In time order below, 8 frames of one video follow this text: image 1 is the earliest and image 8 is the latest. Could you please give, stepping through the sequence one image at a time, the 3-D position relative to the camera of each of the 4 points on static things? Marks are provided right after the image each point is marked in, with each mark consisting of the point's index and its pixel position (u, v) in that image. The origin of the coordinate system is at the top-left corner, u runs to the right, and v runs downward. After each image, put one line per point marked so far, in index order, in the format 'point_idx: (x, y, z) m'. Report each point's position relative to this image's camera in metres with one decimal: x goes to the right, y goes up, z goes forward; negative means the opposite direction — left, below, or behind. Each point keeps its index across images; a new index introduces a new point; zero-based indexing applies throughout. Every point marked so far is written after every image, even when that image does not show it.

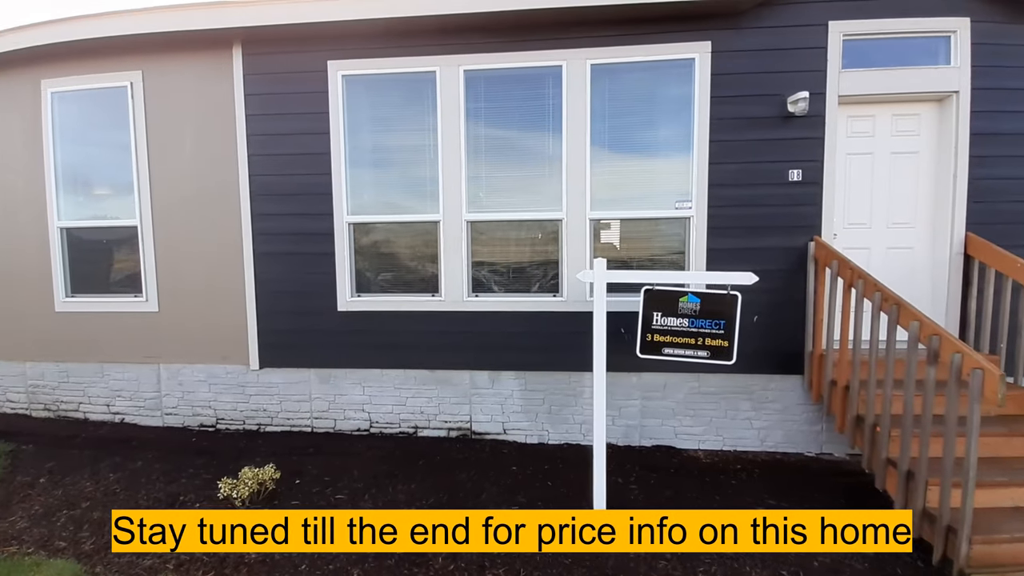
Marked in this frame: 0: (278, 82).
0: (-2.3, +2.0, +4.1) m
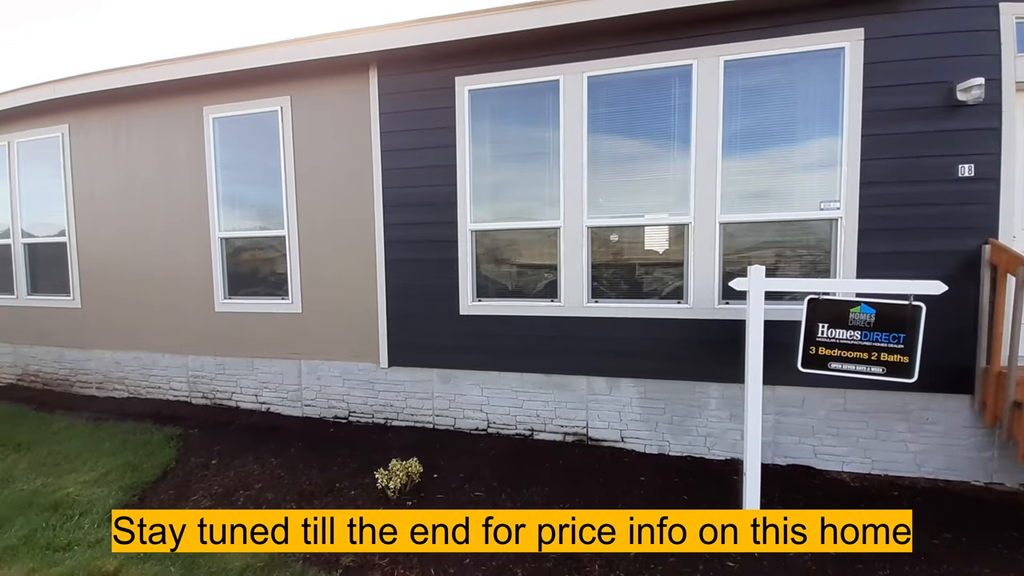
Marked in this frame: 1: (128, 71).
0: (-1.1, +2.0, +4.4) m
1: (-4.5, +2.7, +5.1) m
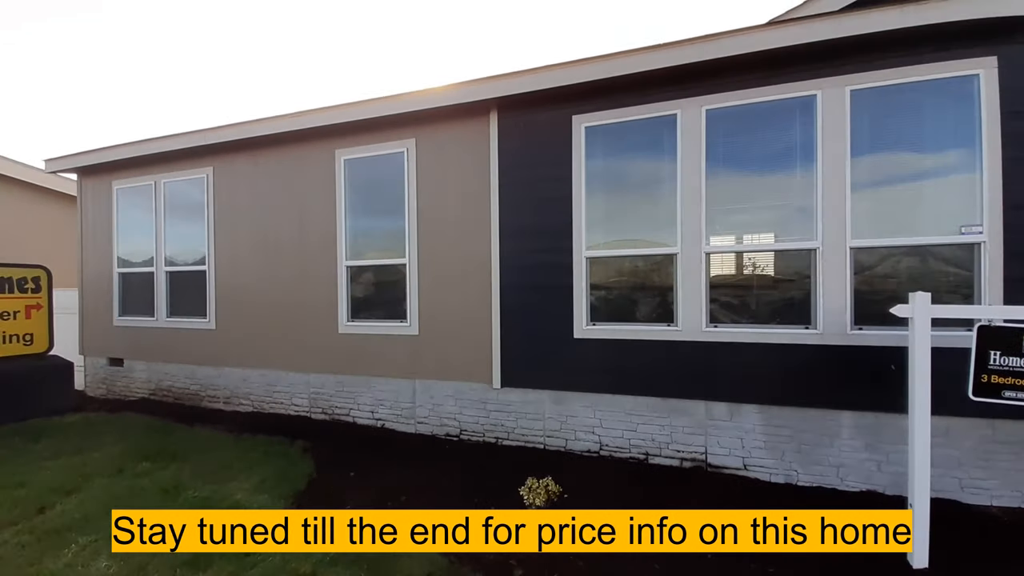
0: (+0.2, +1.7, +4.7) m
1: (-3.2, +2.4, +5.8) m
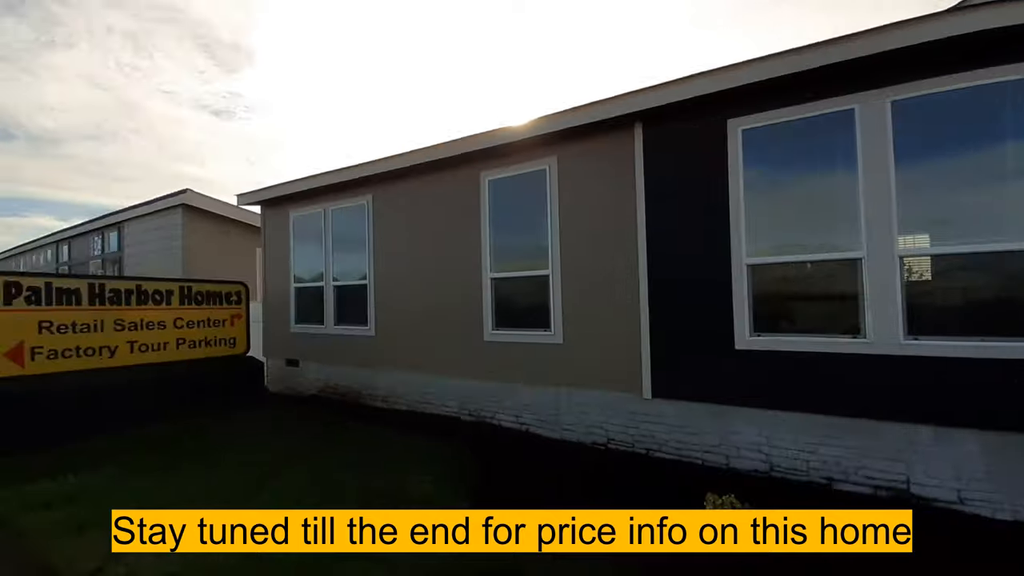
0: (+1.9, +1.6, +4.7) m
1: (-1.2, +2.2, +6.4) m
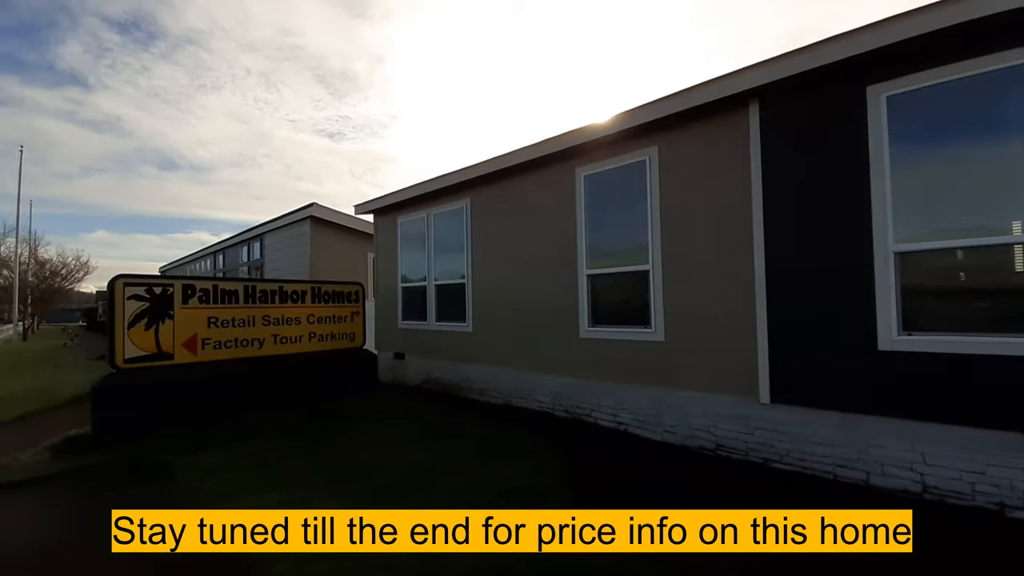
0: (+3.0, +1.7, +4.2) m
1: (+0.3, +2.2, +6.6) m
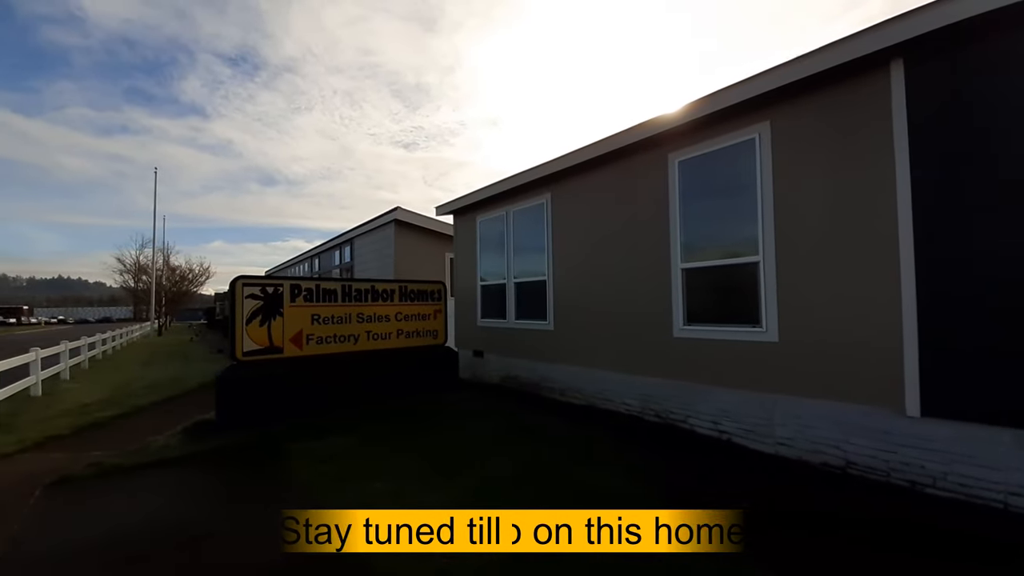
0: (+3.8, +1.8, +3.5) m
1: (+1.6, +2.3, +6.3) m
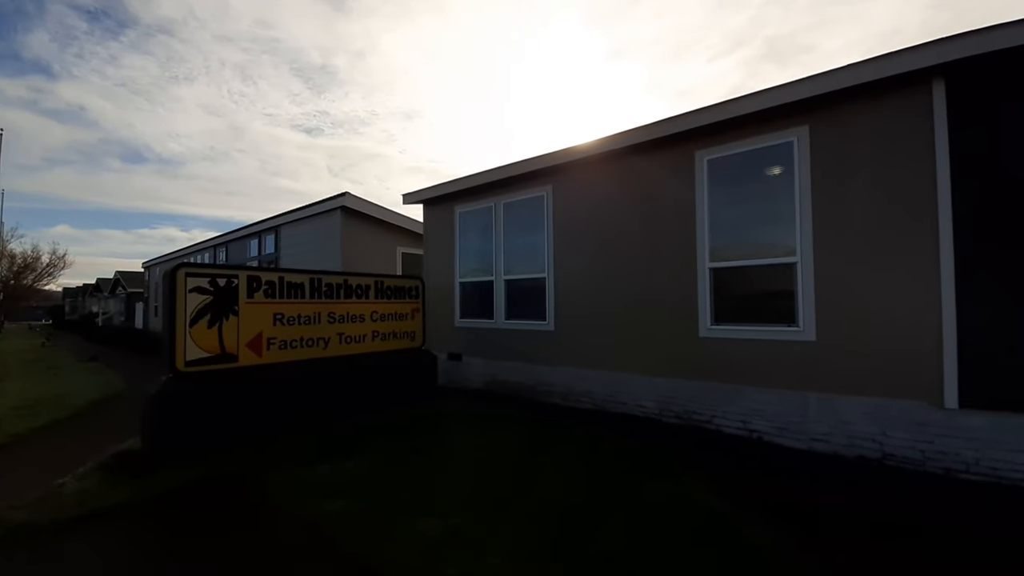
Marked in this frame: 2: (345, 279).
0: (+4.6, +1.7, +3.8) m
1: (+1.8, +2.3, +6.0) m
2: (-2.9, +0.2, +7.0) m
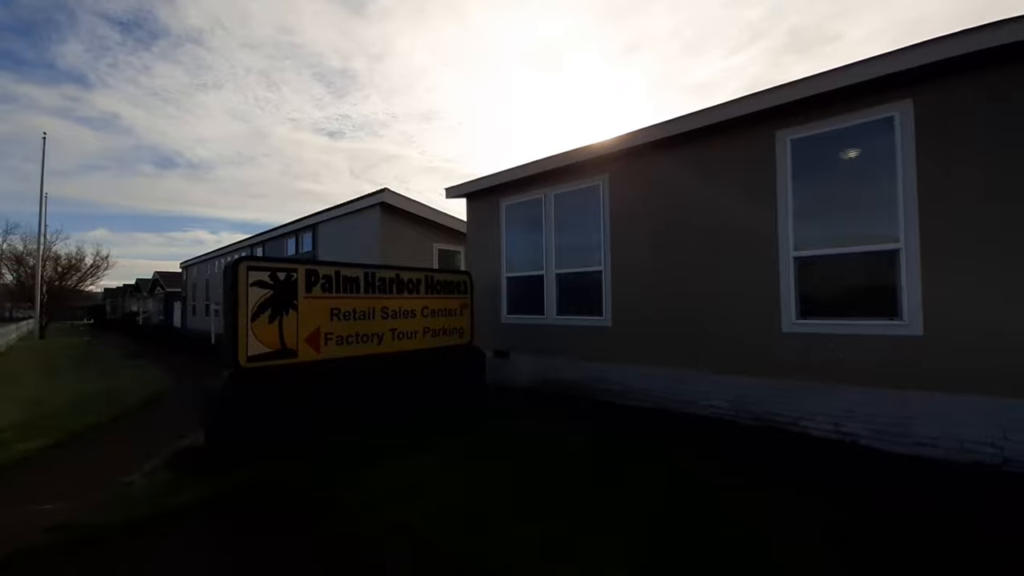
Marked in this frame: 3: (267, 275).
0: (+5.4, +1.9, +3.4) m
1: (+2.7, +2.4, +5.7) m
2: (-1.9, +0.2, +6.9) m
3: (-3.2, +0.2, +5.4) m
